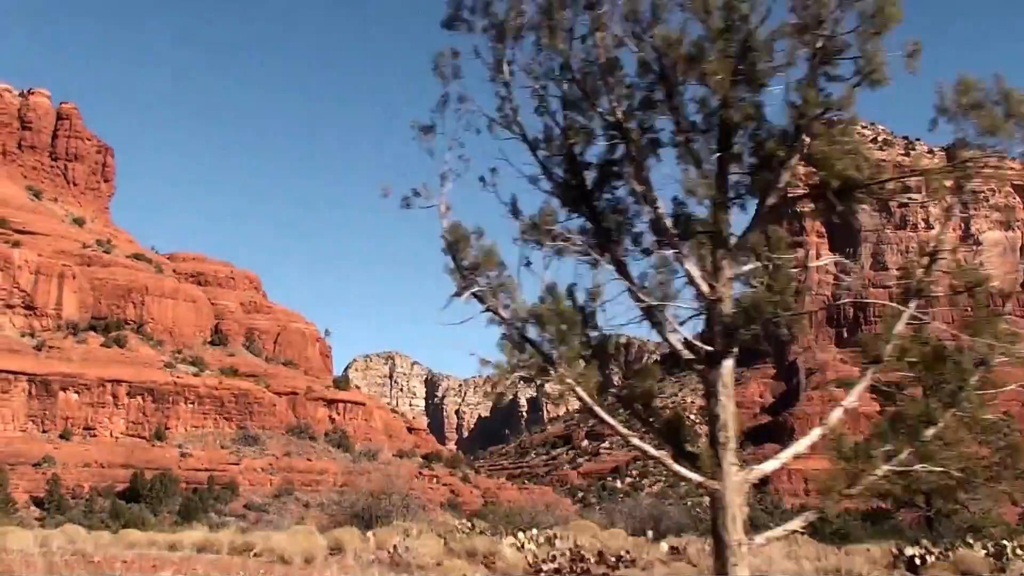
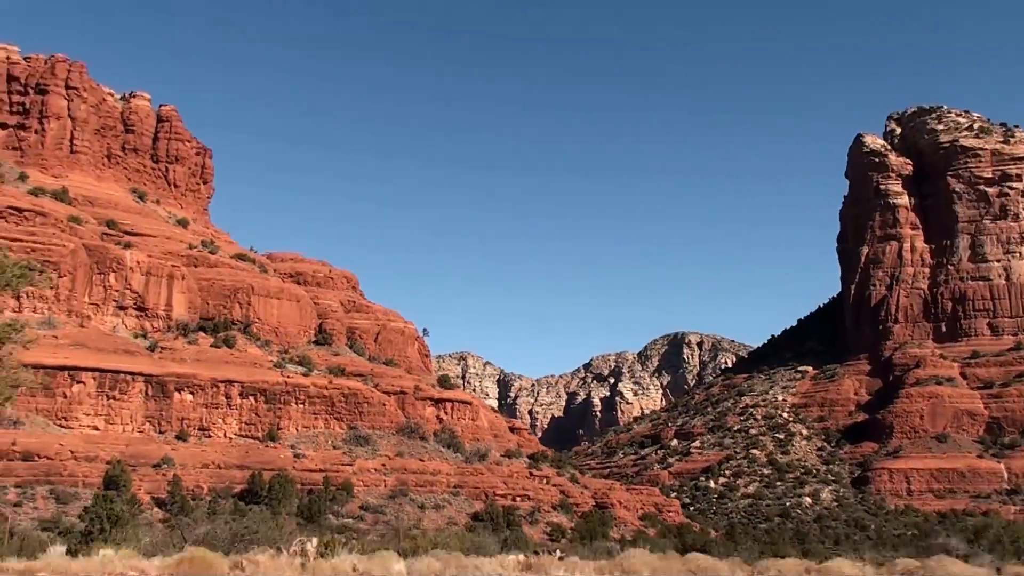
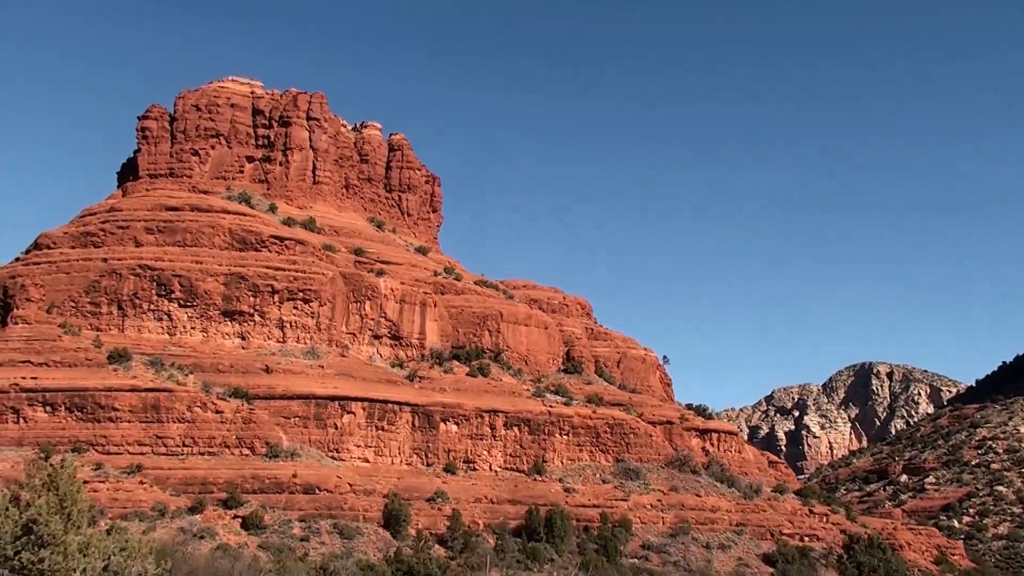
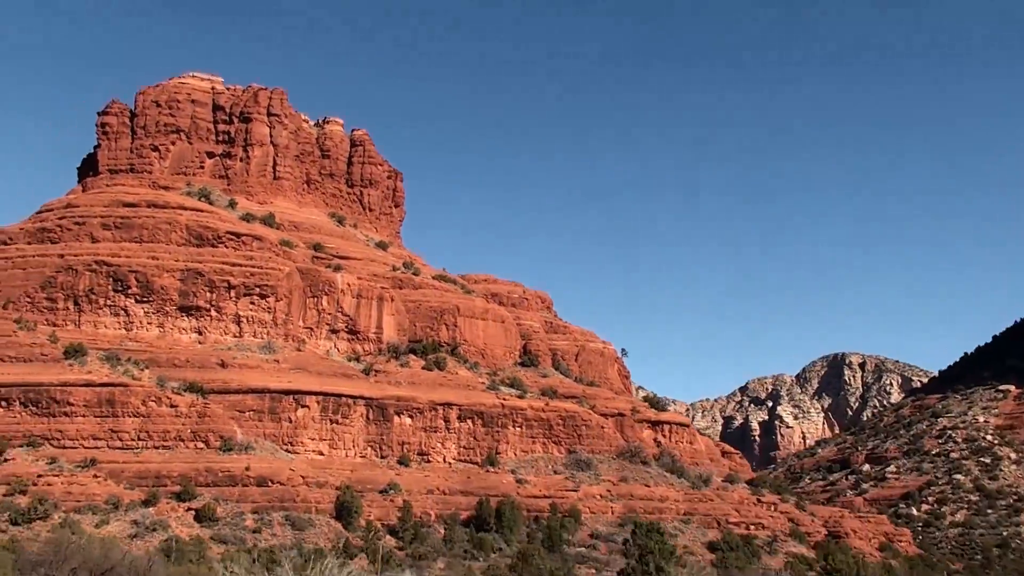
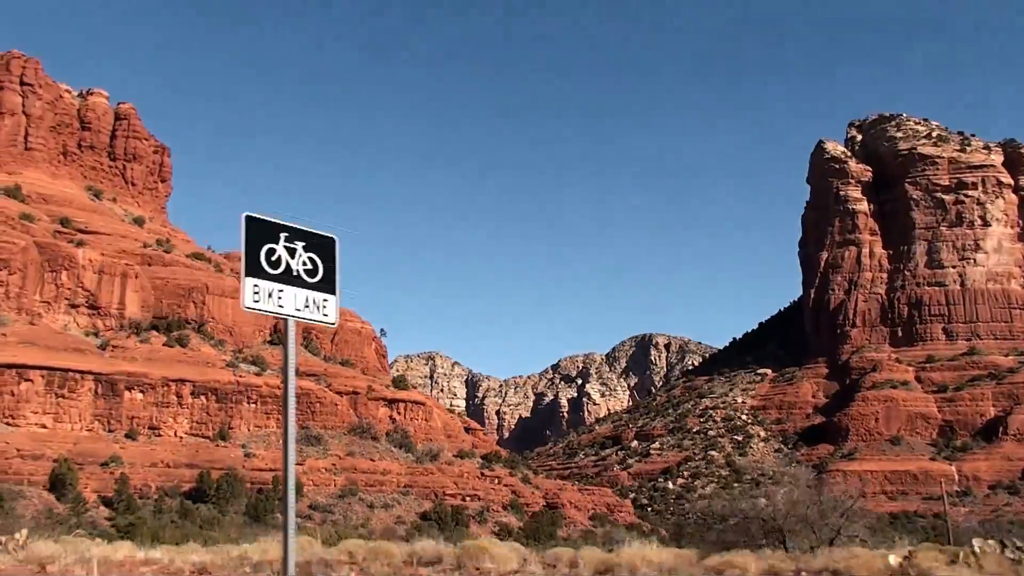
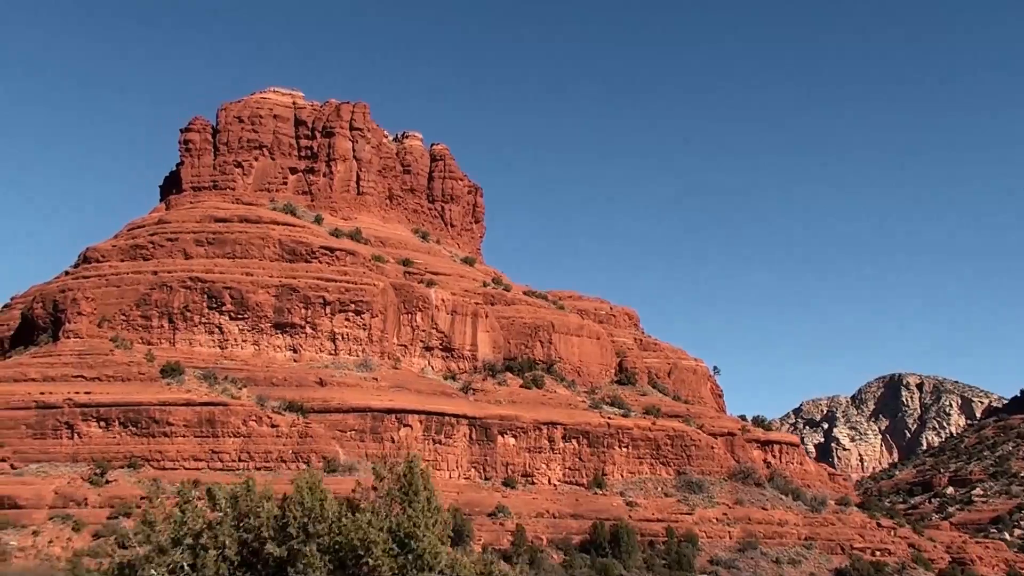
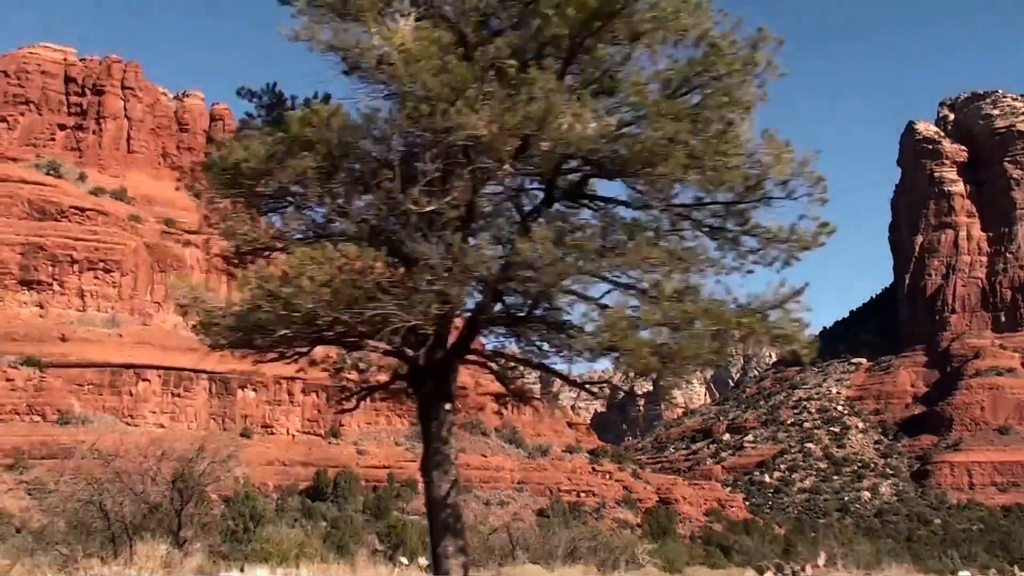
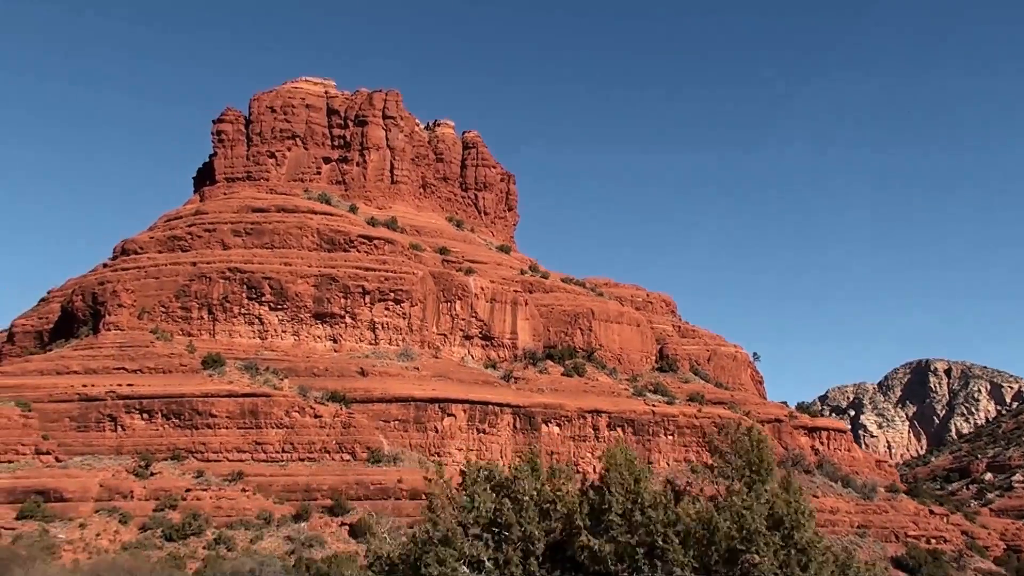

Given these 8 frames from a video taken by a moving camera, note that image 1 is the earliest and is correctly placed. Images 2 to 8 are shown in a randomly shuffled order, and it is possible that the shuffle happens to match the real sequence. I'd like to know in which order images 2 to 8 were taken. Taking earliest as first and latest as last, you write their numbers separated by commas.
5, 2, 7, 4, 3, 6, 8
